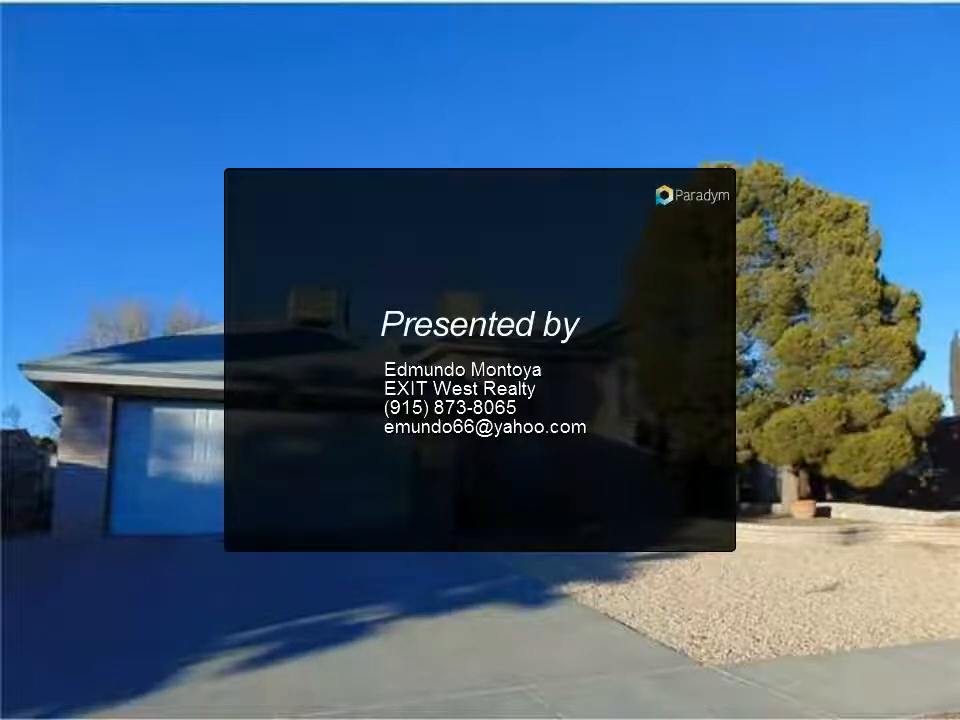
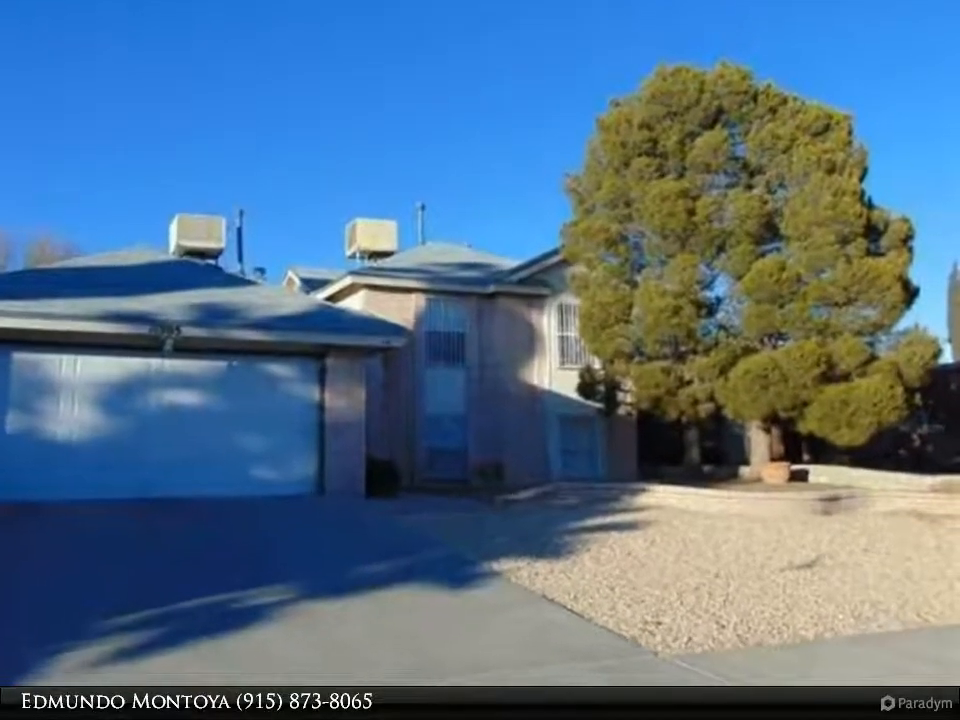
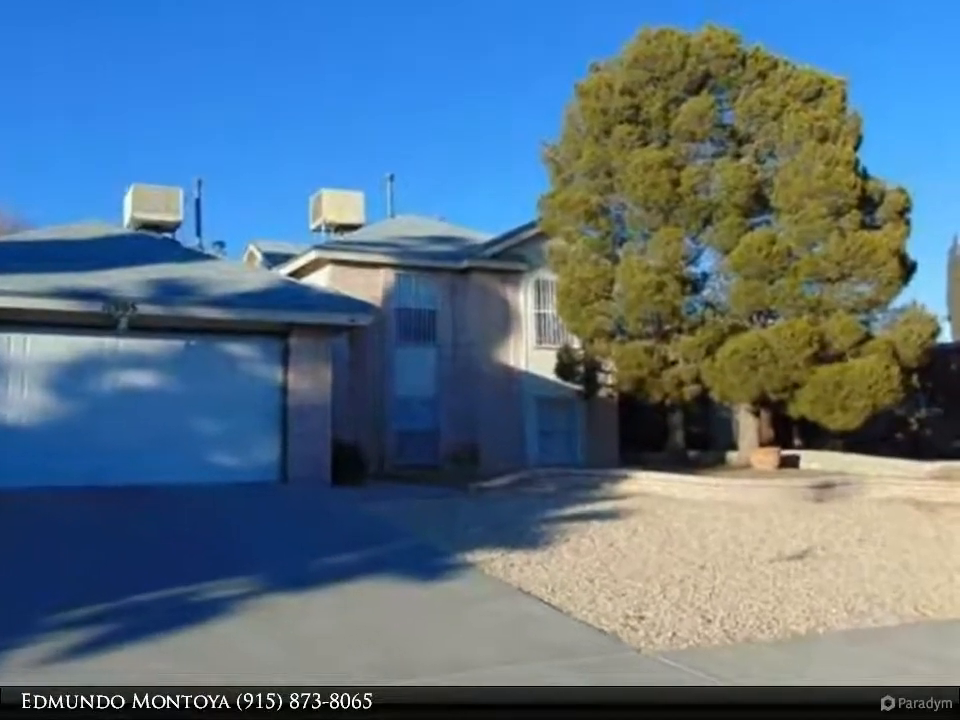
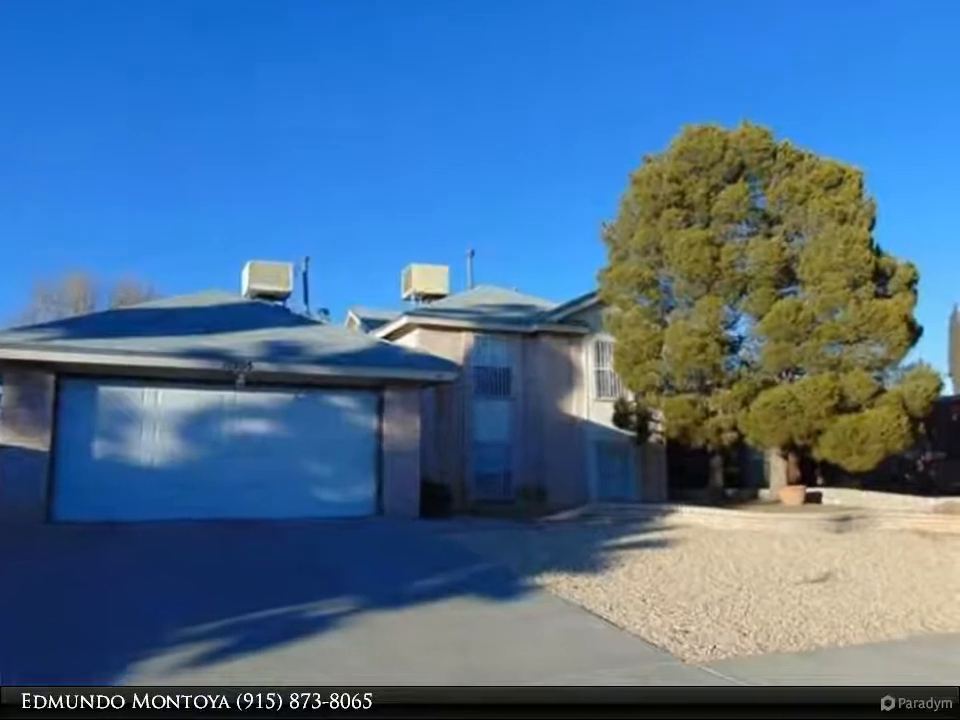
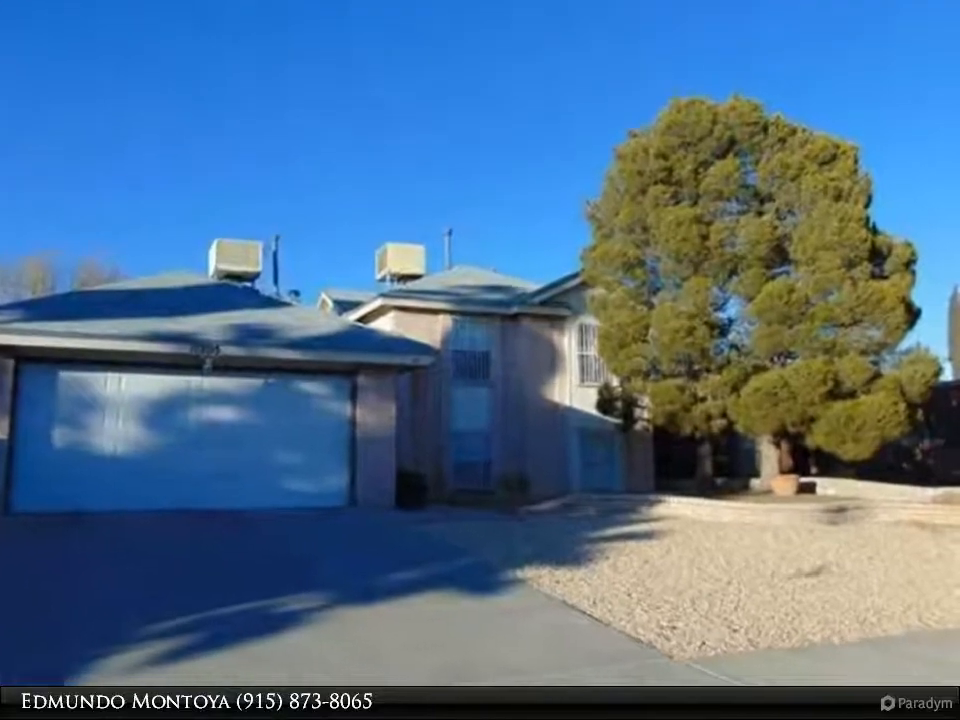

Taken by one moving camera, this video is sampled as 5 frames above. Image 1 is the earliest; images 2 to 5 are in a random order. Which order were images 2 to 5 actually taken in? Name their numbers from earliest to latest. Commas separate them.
4, 5, 2, 3
